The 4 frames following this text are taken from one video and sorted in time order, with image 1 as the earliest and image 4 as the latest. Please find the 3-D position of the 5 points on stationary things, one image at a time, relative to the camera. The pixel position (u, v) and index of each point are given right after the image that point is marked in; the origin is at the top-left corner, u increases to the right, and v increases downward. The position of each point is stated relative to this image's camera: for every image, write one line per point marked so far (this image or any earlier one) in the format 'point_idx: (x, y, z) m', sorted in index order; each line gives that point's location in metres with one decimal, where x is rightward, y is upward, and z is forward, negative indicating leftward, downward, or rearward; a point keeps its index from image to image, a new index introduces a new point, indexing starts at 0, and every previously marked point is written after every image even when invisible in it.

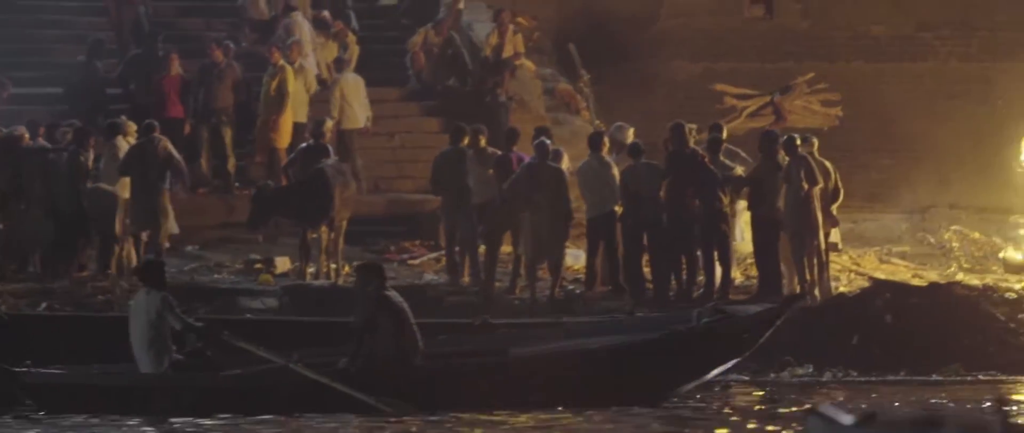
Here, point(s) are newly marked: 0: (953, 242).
0: (+2.9, -0.2, +15.5) m
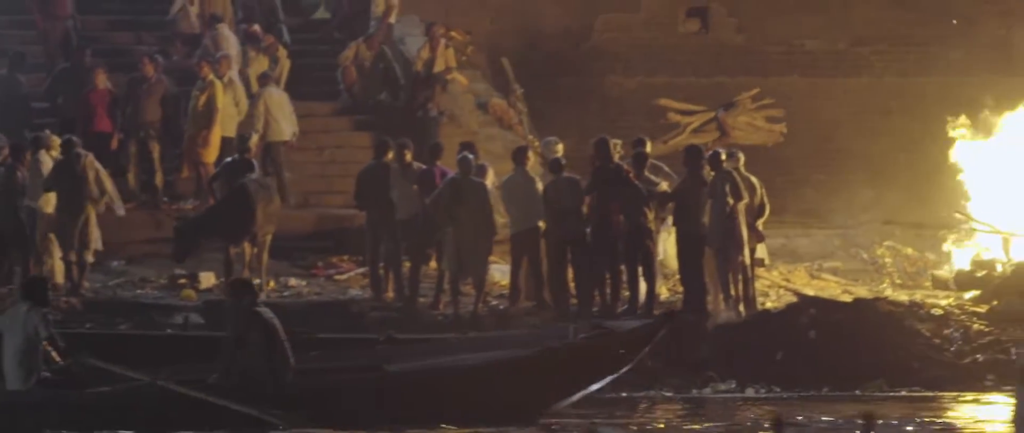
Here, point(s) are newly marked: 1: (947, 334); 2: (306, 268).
0: (+2.5, -0.3, +15.4) m
1: (+2.4, -0.7, +12.8) m
2: (-1.3, -0.3, +14.3) m
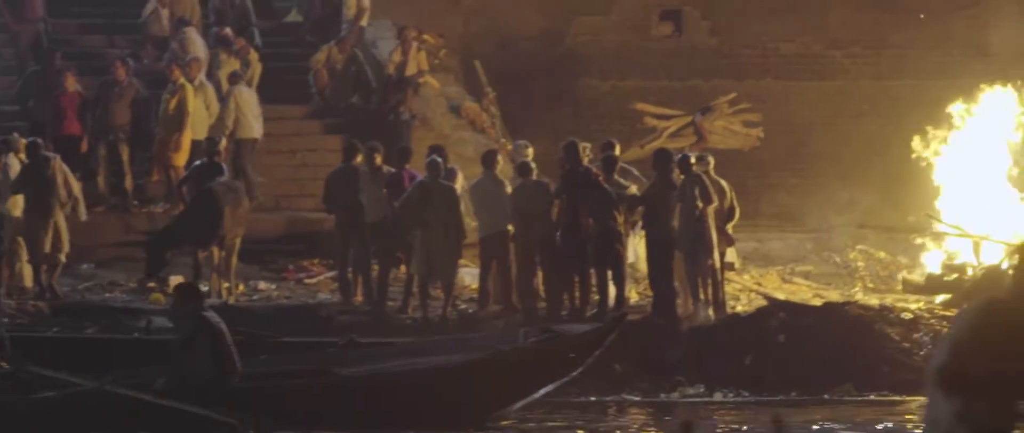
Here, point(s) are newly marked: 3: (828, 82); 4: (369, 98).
0: (+2.3, -0.3, +15.4) m
1: (+2.2, -0.7, +12.8) m
2: (-1.4, -0.3, +14.2) m
3: (+2.3, +1.0, +16.6) m
4: (-0.9, +0.8, +15.4) m
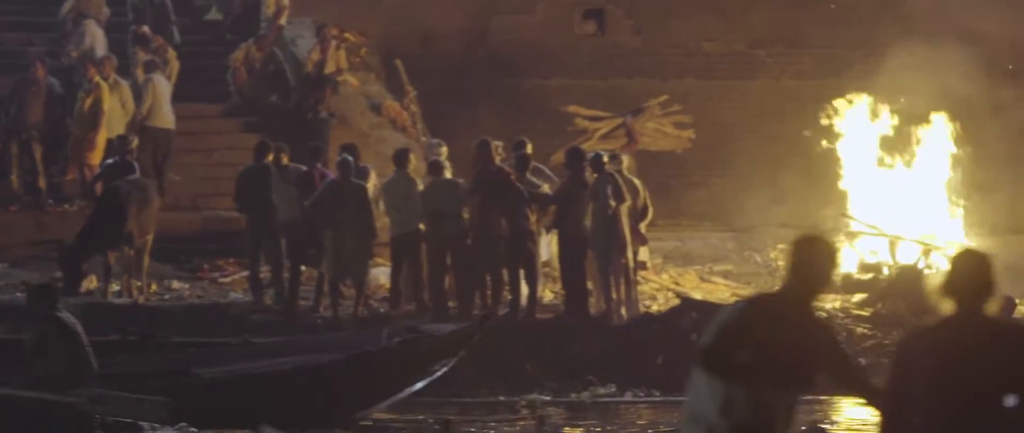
0: (+1.8, -0.3, +15.3) m
1: (+1.8, -0.7, +12.8) m
2: (-2.0, -0.3, +14.1) m
3: (+1.7, +1.0, +16.5) m
4: (-1.5, +0.8, +15.3) m
